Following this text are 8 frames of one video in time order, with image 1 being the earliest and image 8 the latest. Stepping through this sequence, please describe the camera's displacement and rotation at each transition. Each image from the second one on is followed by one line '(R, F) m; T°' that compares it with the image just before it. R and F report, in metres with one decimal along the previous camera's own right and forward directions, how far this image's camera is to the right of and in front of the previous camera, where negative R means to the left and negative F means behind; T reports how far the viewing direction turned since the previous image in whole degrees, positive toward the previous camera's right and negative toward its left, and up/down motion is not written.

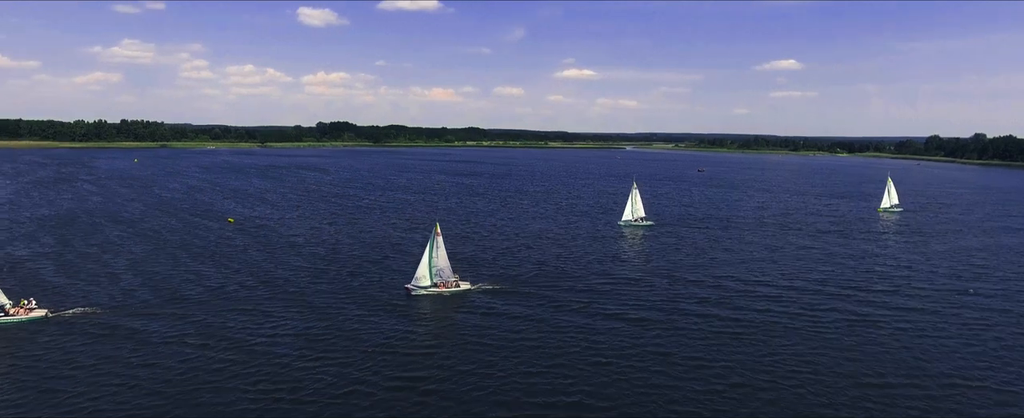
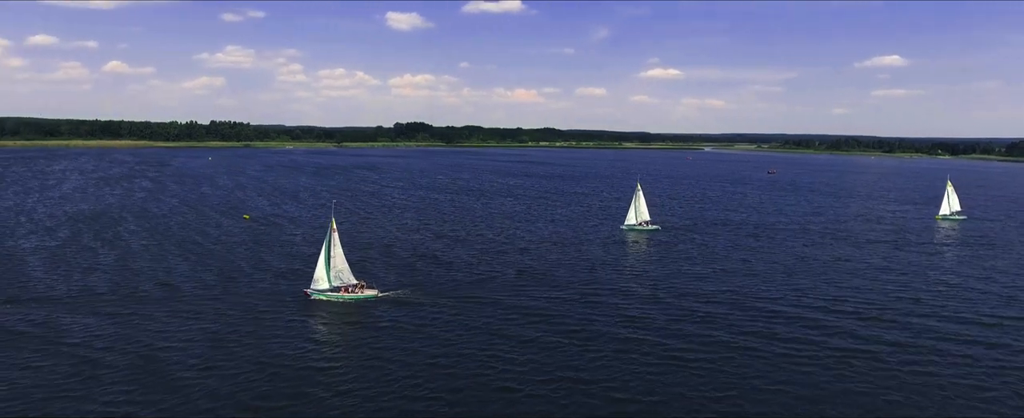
(+8.7, +5.4) m; -7°
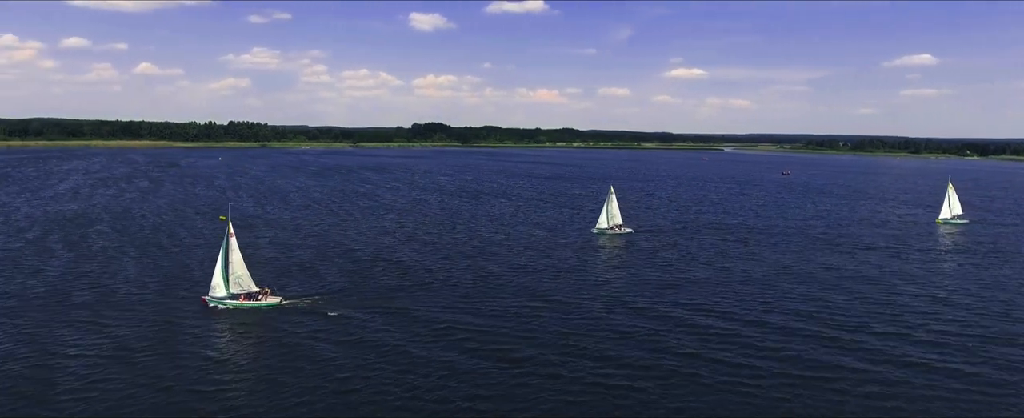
(+5.3, +3.4) m; -2°
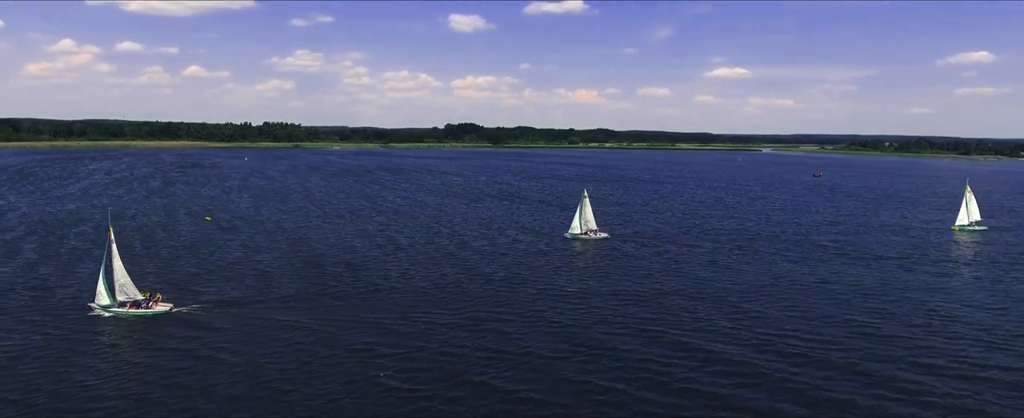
(+6.2, +4.1) m; -3°
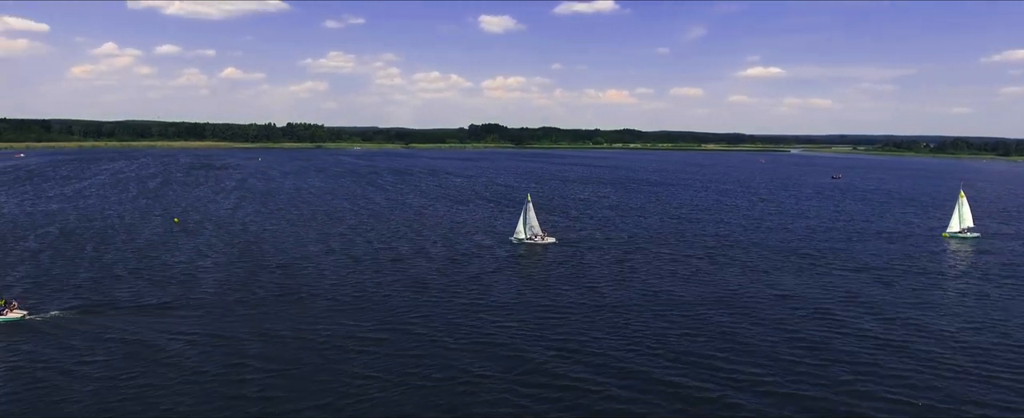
(+7.2, +3.7) m; -3°
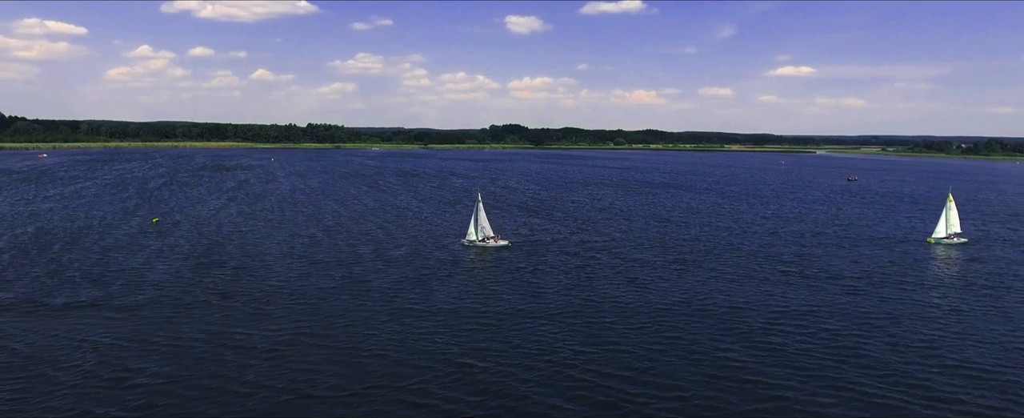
(+6.0, +2.3) m; -2°
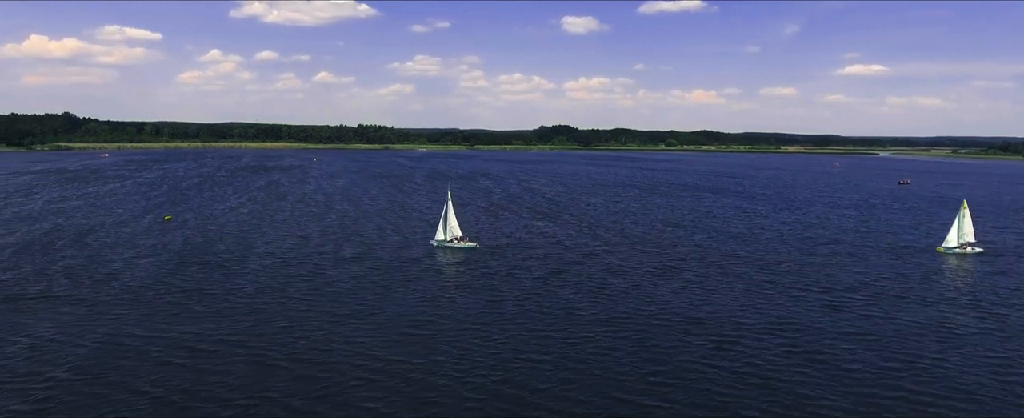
(+6.8, +2.3) m; -5°
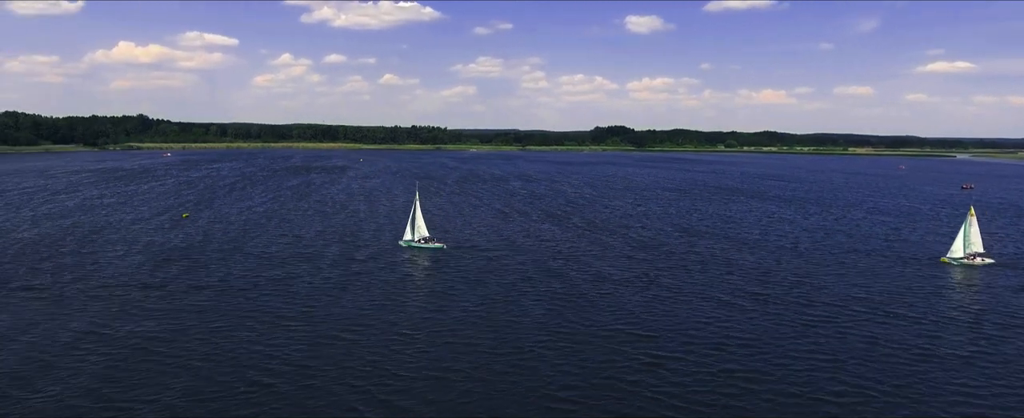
(+7.2, +2.5) m; -5°
